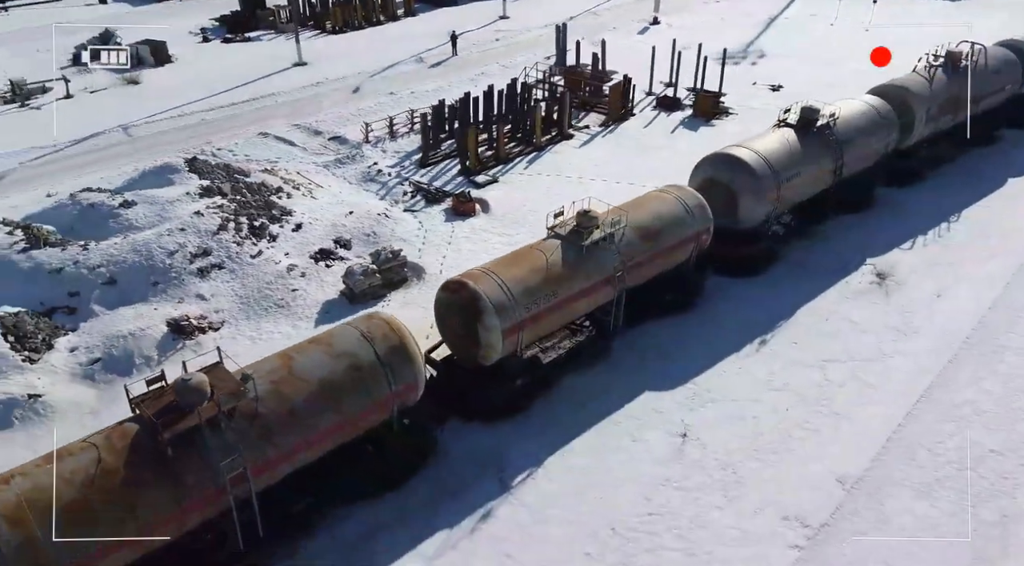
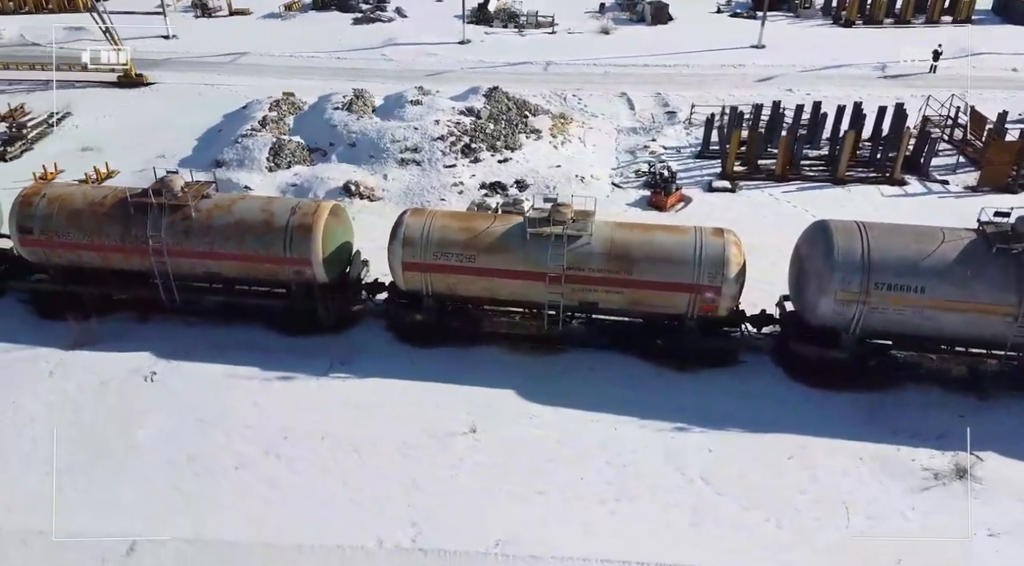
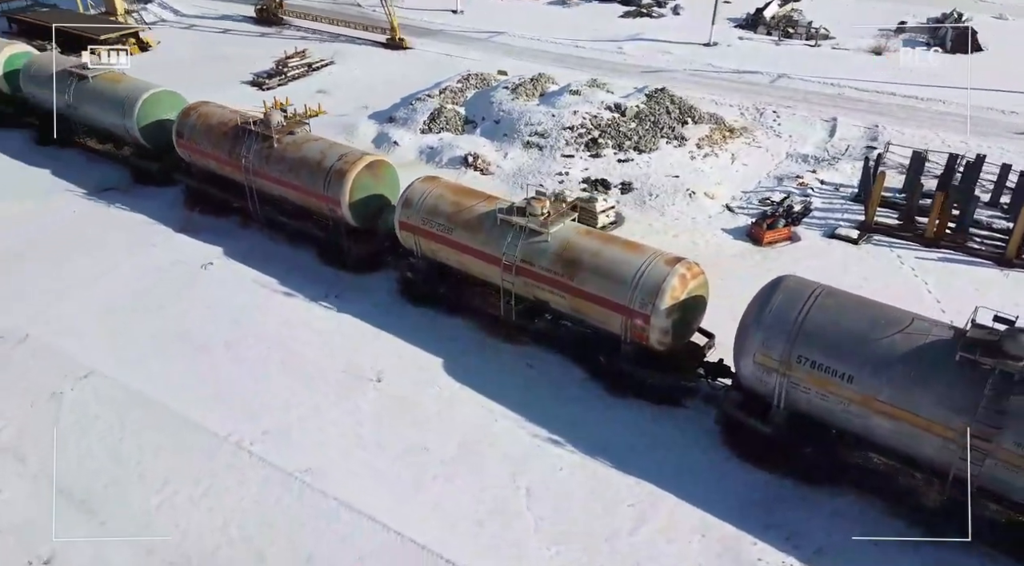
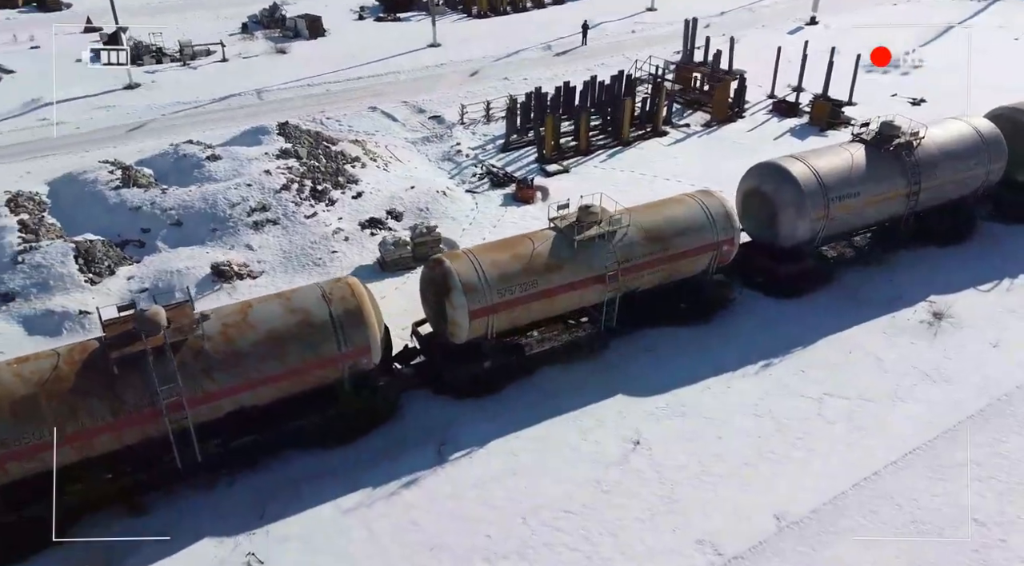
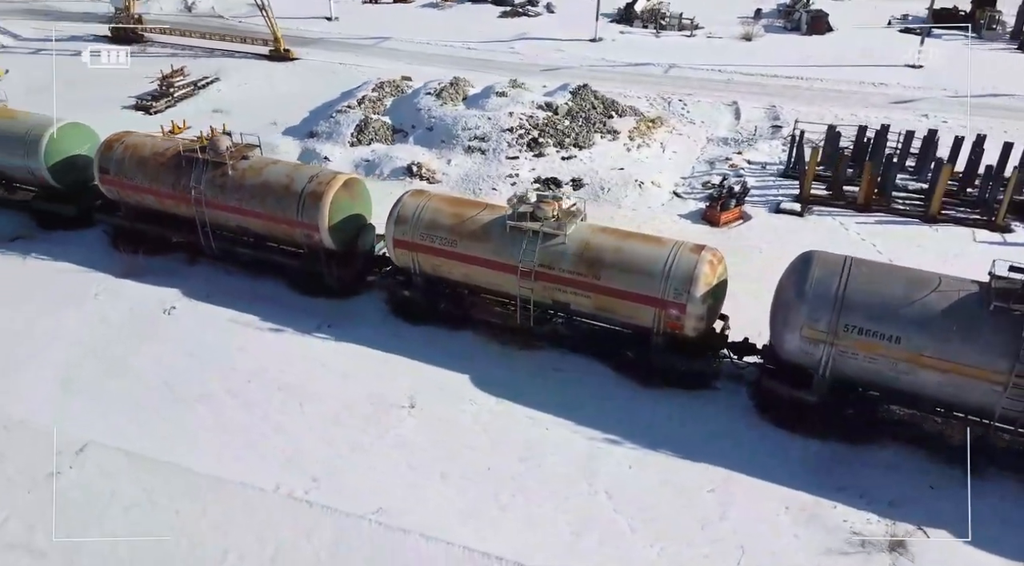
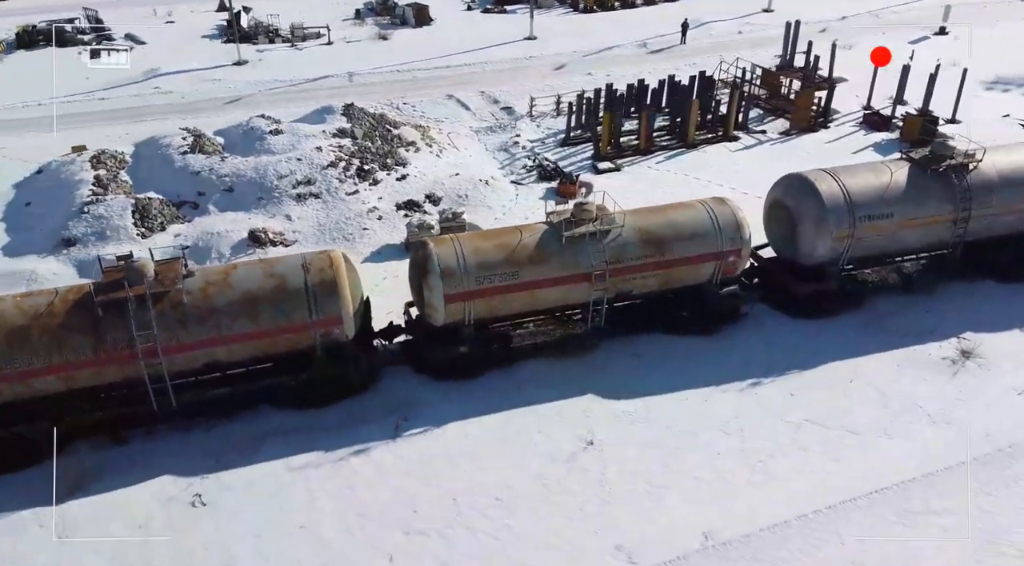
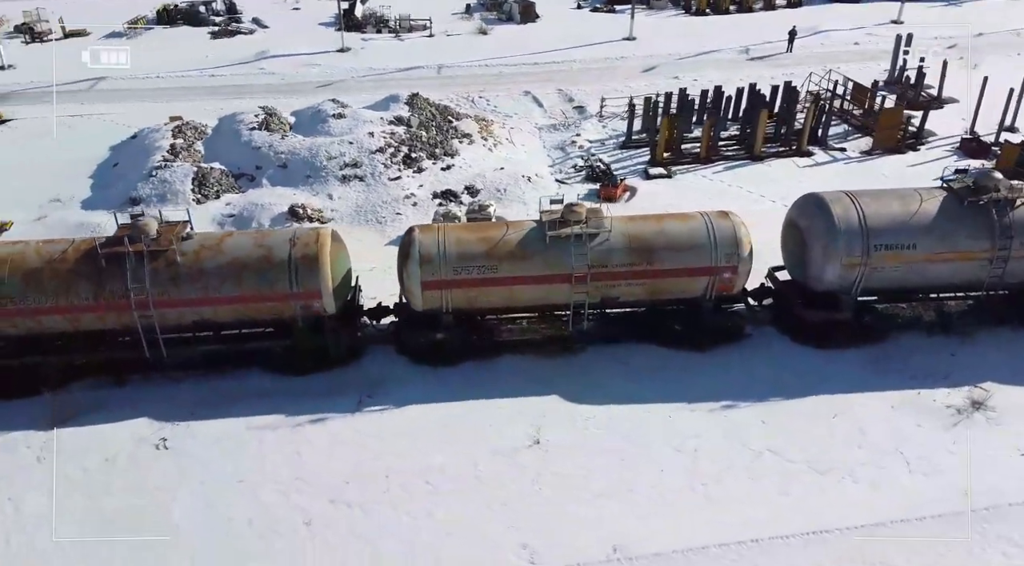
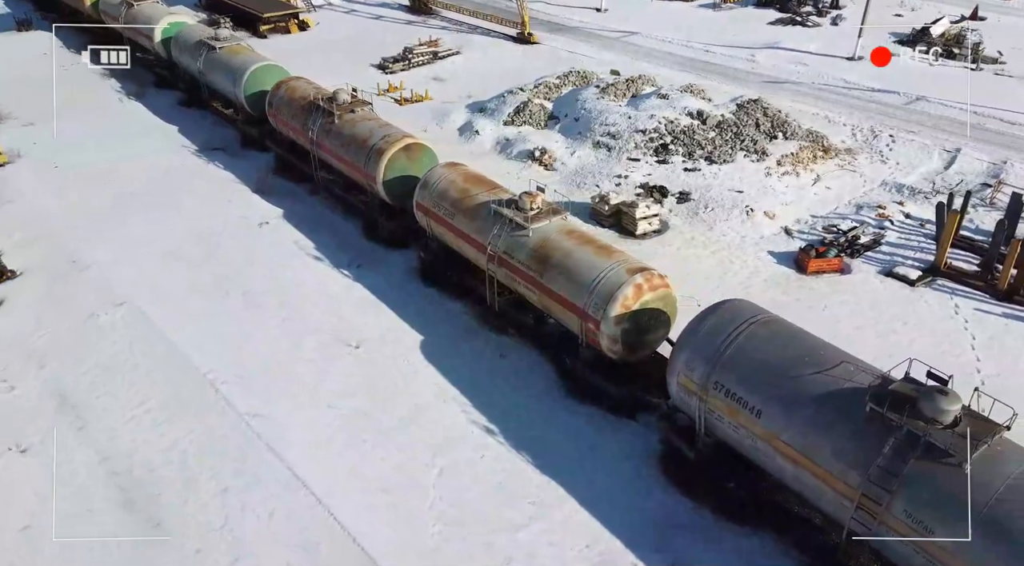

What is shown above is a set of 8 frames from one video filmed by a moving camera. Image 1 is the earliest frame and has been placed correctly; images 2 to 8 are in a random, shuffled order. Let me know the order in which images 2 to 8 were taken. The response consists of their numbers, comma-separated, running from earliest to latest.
4, 6, 7, 2, 5, 3, 8
